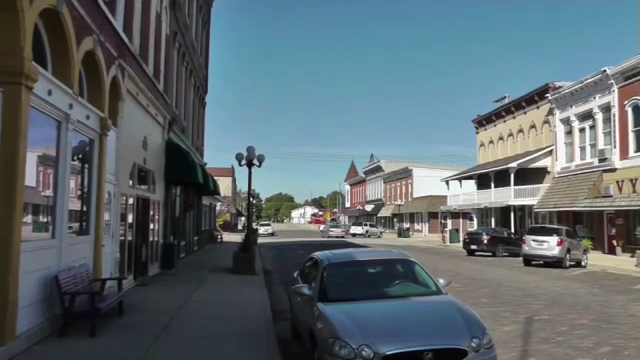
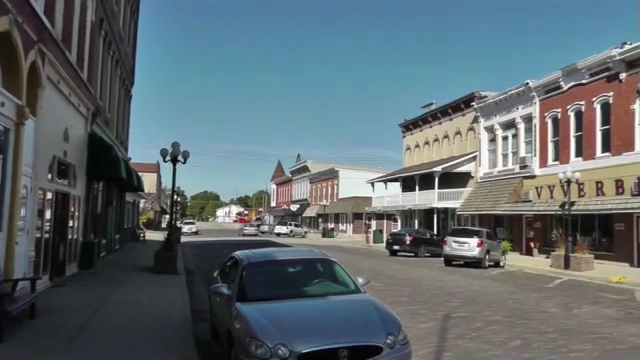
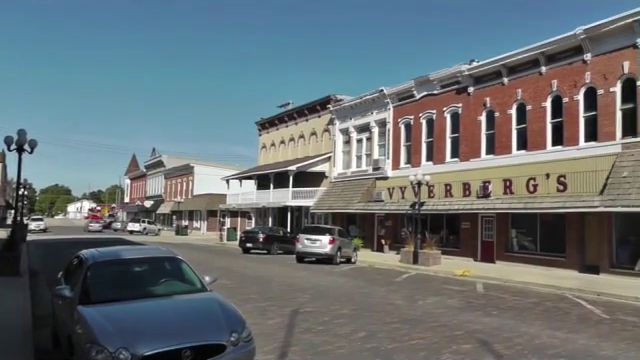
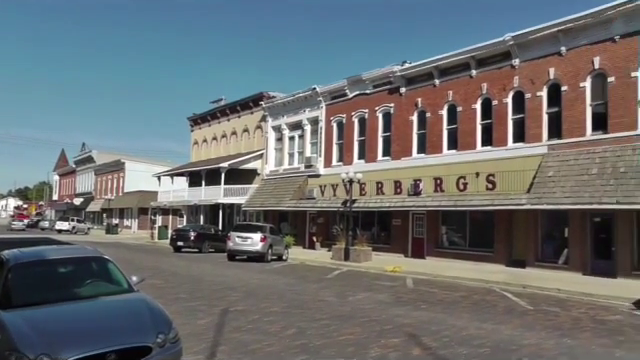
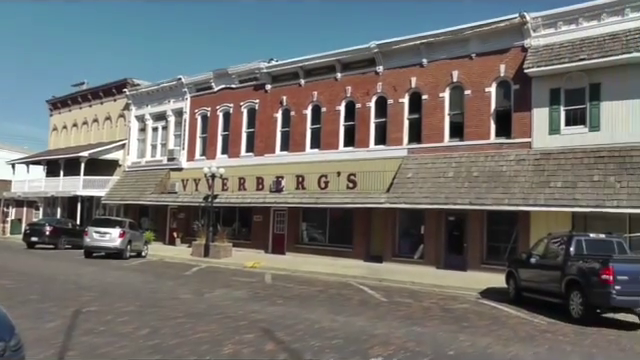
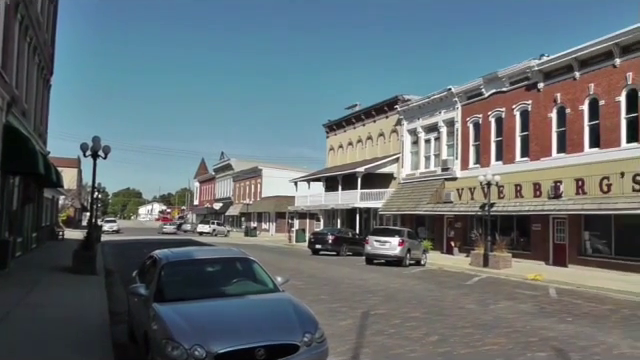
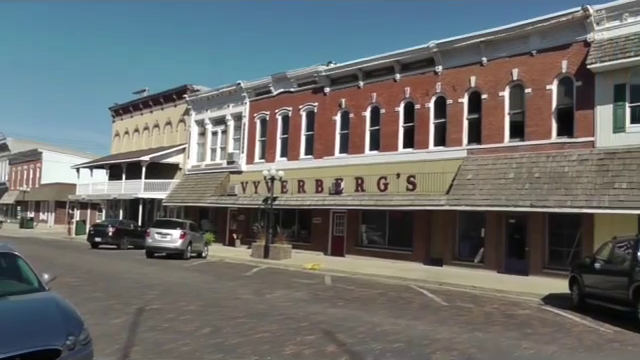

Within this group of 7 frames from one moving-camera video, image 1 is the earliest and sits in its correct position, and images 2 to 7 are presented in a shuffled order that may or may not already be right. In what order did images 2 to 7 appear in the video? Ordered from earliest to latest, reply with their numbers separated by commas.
2, 6, 3, 4, 7, 5
